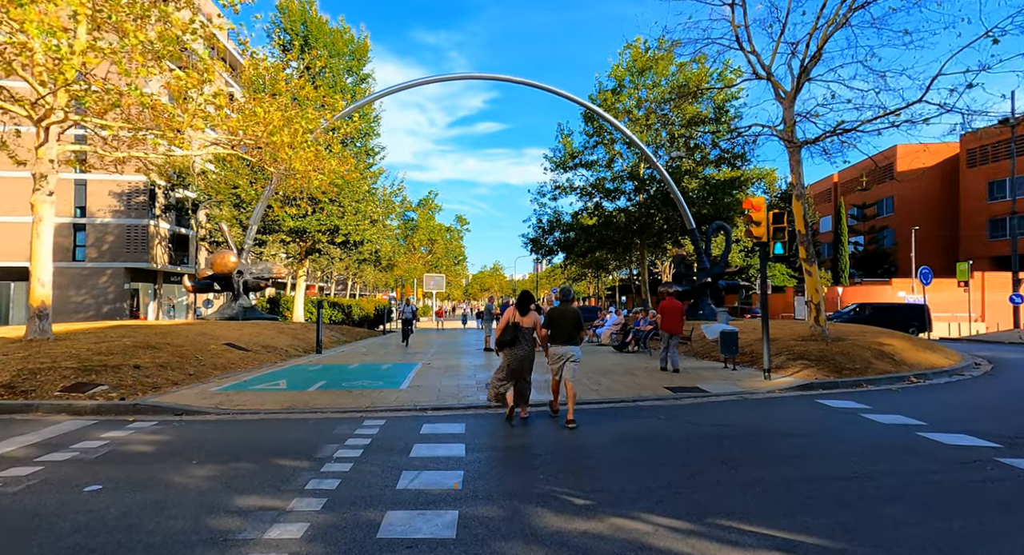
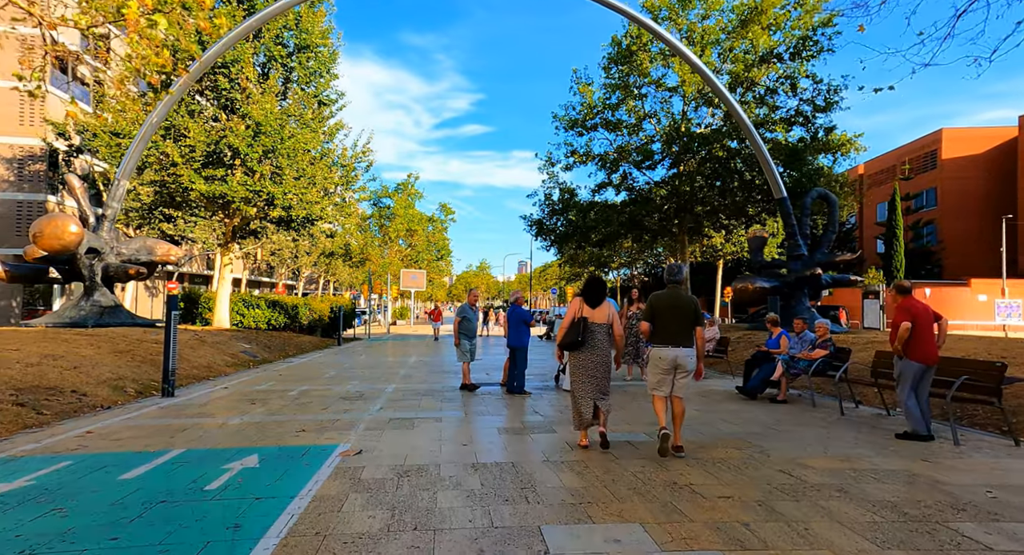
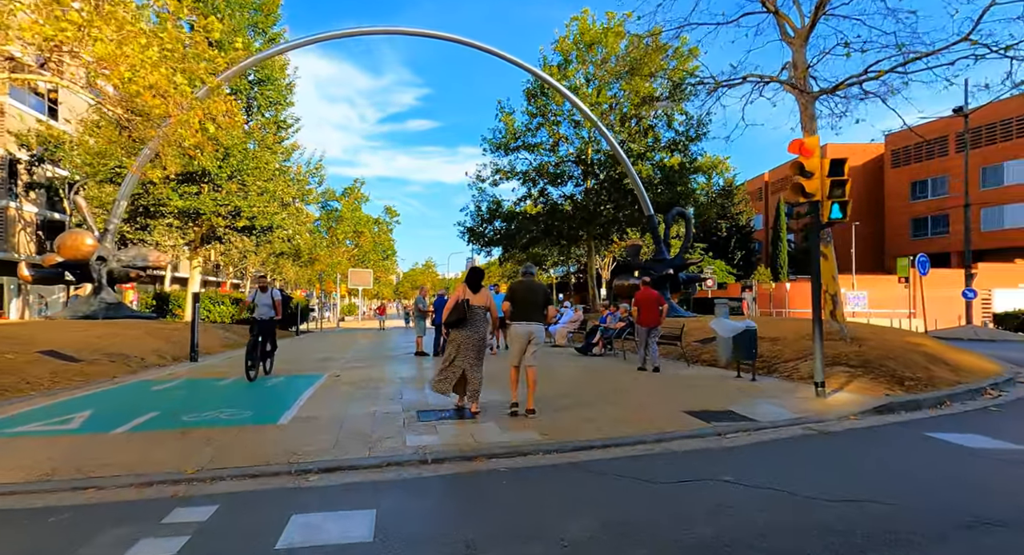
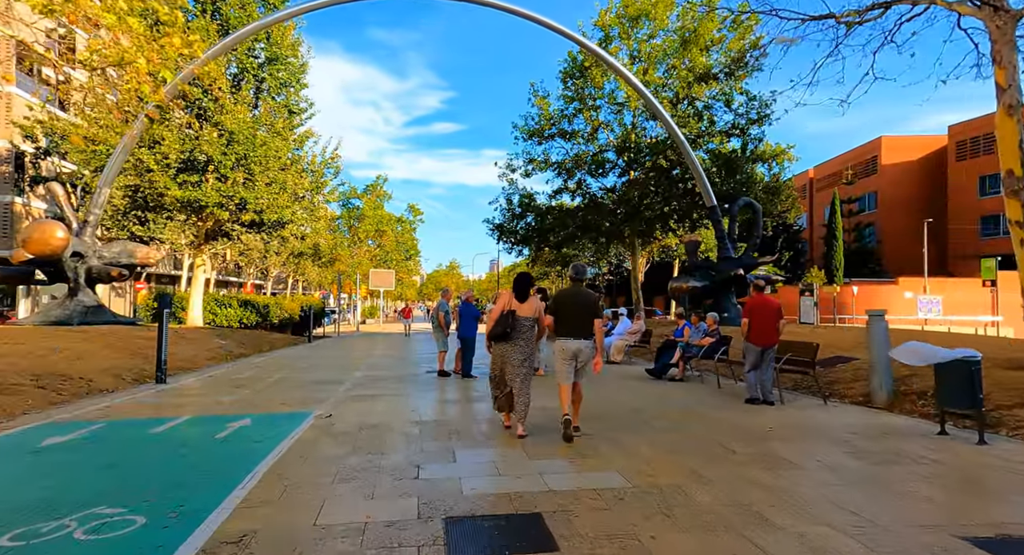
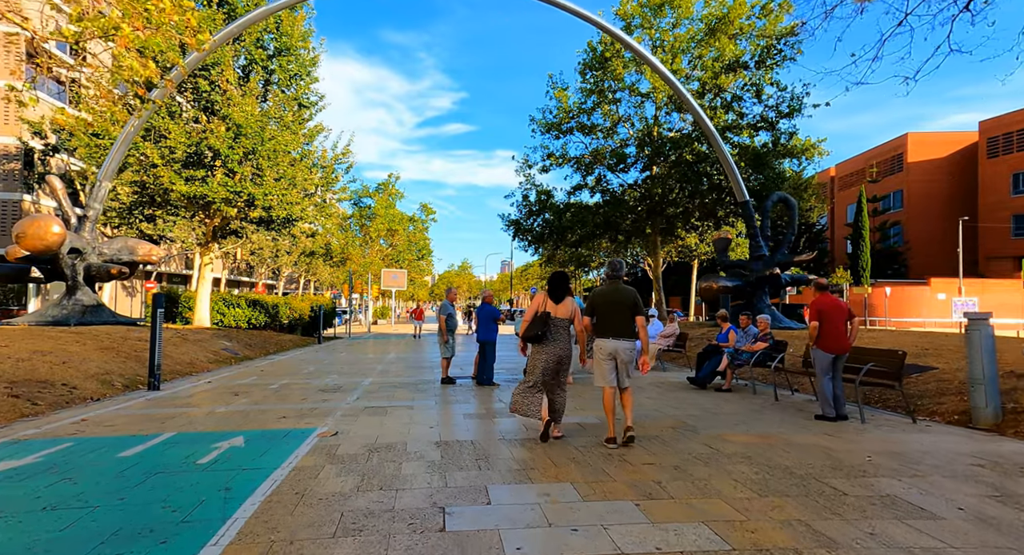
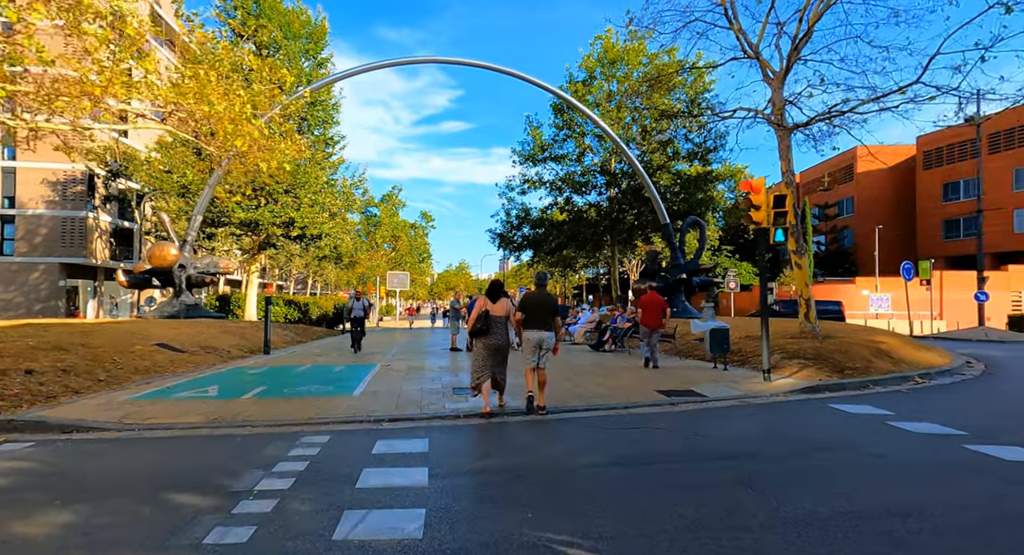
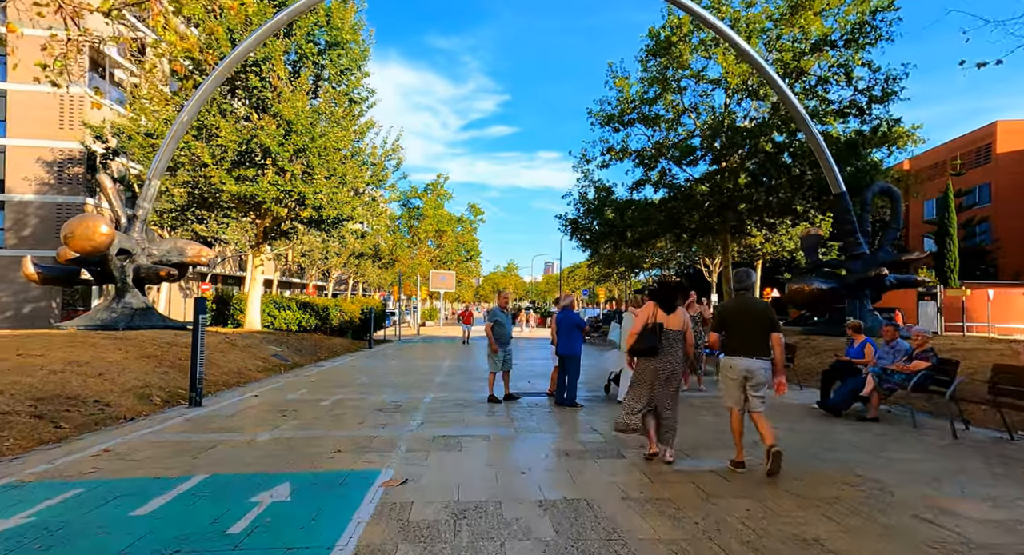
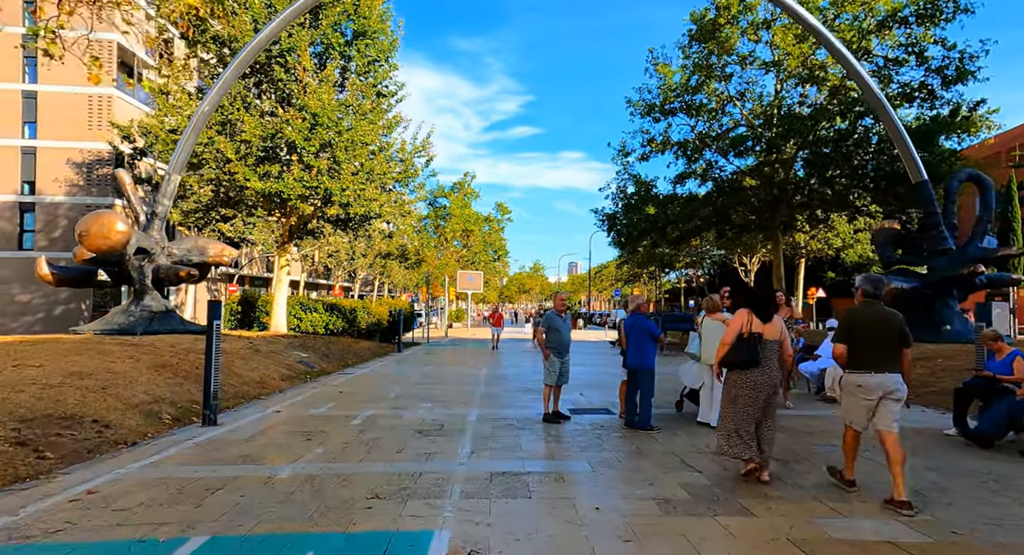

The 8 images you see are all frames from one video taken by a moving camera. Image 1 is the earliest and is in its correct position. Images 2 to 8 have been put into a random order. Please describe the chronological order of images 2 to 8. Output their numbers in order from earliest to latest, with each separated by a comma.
6, 3, 4, 5, 2, 7, 8
